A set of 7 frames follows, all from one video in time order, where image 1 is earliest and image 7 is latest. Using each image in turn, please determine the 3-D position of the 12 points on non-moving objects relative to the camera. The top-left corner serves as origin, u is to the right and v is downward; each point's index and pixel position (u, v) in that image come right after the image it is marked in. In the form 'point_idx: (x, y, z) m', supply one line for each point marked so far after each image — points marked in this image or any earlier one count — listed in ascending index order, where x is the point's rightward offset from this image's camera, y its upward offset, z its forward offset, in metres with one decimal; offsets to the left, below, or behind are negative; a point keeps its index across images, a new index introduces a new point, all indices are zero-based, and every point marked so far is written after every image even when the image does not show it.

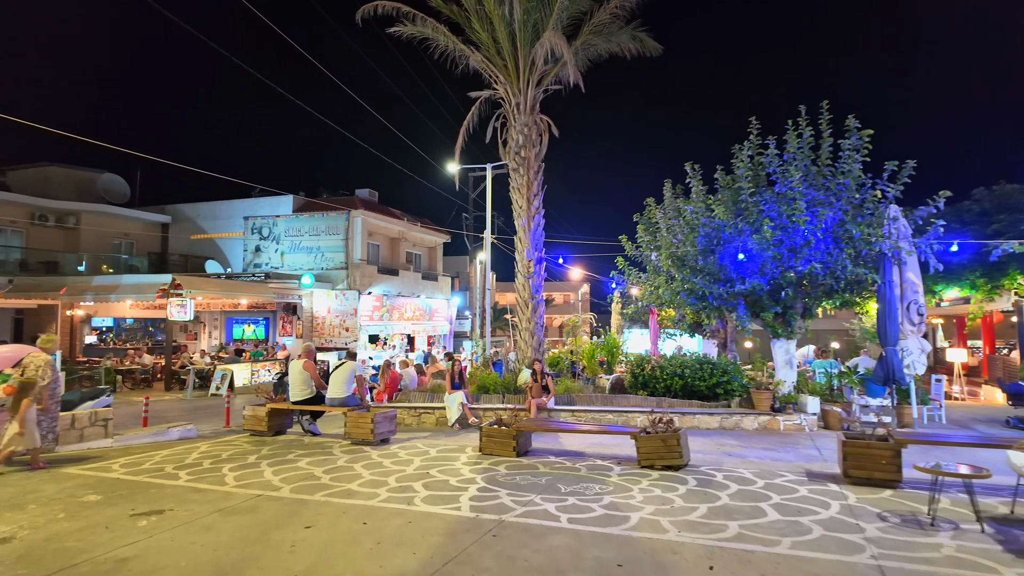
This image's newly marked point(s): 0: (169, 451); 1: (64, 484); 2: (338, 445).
0: (-5.1, -2.5, +8.9) m
1: (-5.3, -2.3, +6.9) m
2: (-2.7, -2.4, +9.2) m
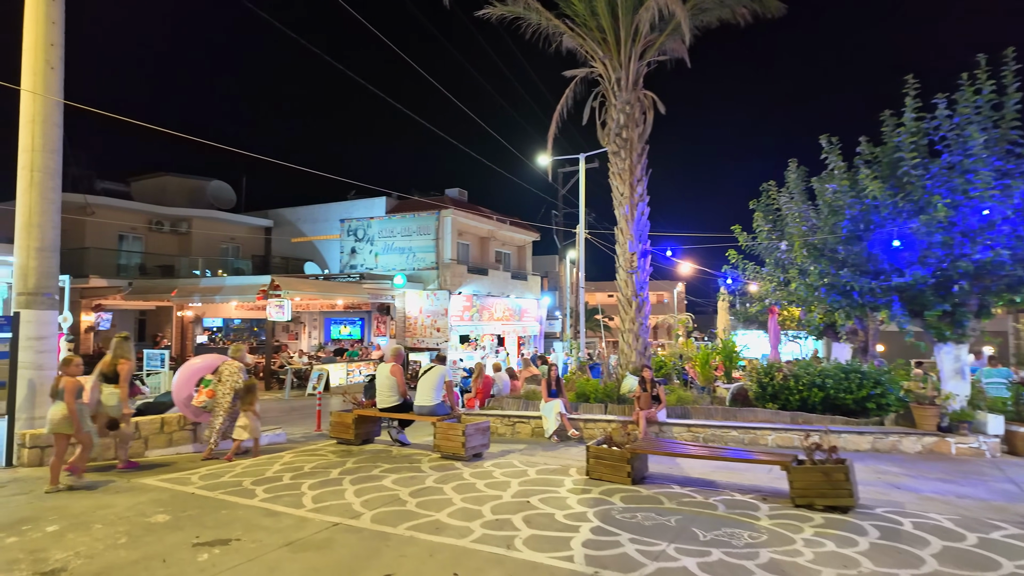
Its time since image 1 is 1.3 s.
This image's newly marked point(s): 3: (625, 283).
0: (-3.6, -2.4, +8.3) m
1: (-4.0, -2.3, +6.4) m
2: (-1.2, -2.4, +8.2) m
3: (+2.4, +0.1, +12.3) m
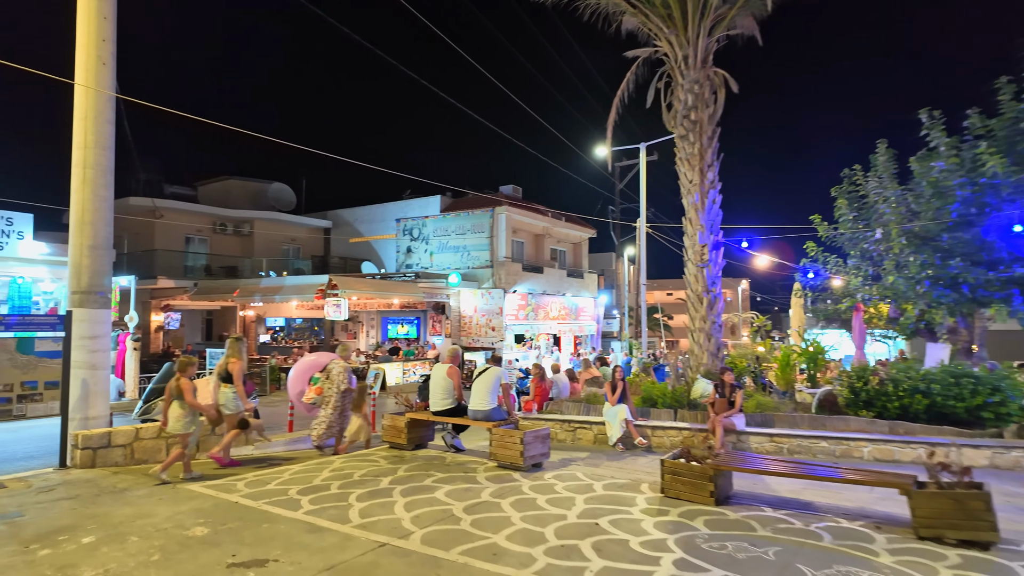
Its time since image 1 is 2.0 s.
0: (-2.8, -2.4, +7.9) m
1: (-3.4, -2.2, +6.0) m
2: (-0.4, -2.3, +7.6) m
3: (+3.6, +0.2, +11.3) m
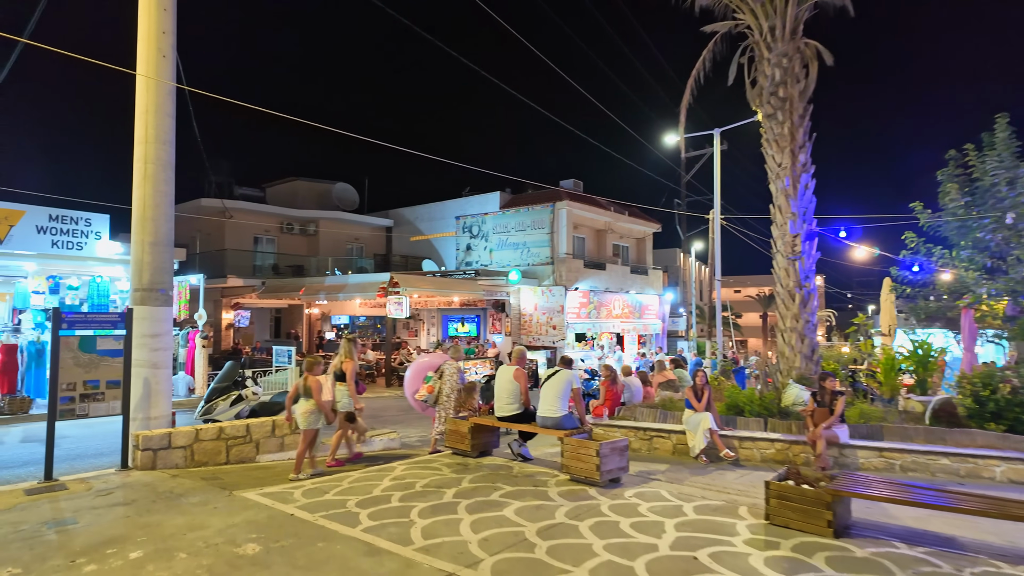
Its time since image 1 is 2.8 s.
0: (-1.9, -2.3, +7.5) m
1: (-2.7, -2.2, +5.6) m
2: (+0.5, -2.3, +6.9) m
3: (+4.8, +0.3, +10.2) m
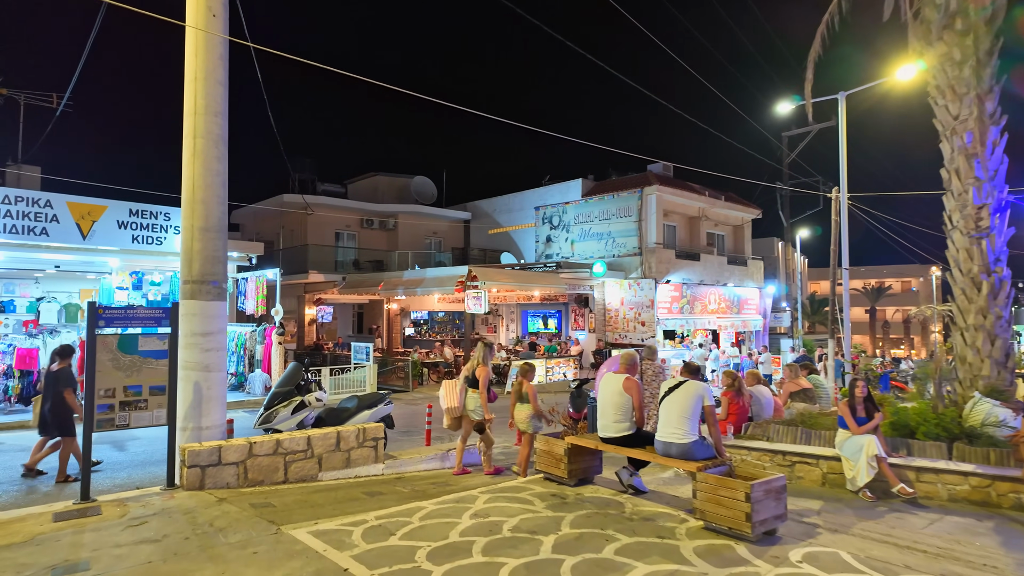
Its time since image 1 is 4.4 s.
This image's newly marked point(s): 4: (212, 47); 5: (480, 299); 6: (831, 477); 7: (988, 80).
0: (-0.8, -2.2, +6.1) m
1: (-1.8, -2.1, +4.4) m
2: (+1.5, -2.1, +5.2) m
3: (+6.2, +0.5, +8.0) m
4: (-3.8, +3.0, +7.3) m
5: (-1.1, -0.3, +19.3) m
6: (+3.9, -2.3, +7.1) m
7: (+6.5, +2.8, +8.0) m
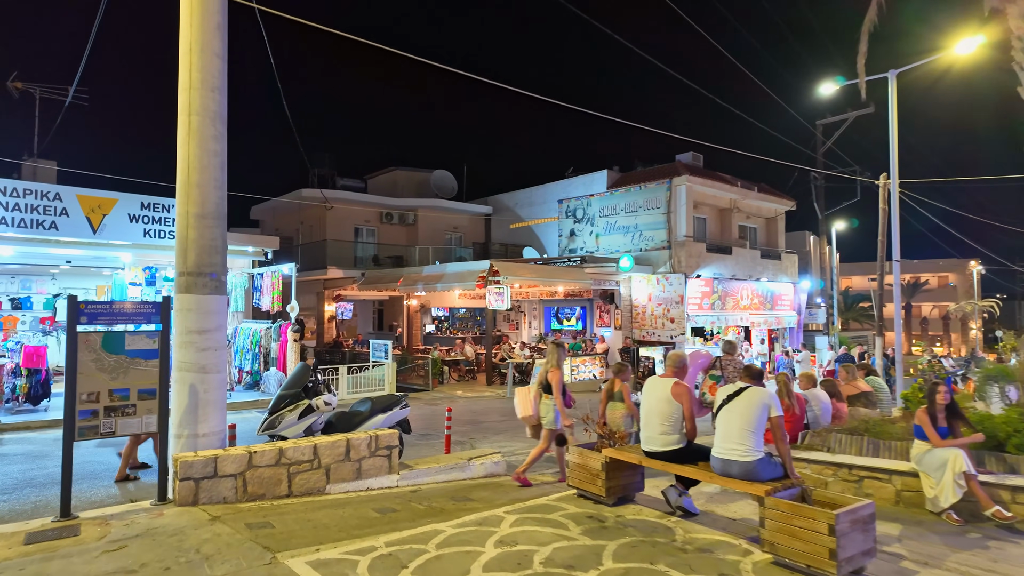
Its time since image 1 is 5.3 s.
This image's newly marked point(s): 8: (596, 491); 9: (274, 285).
0: (-0.5, -2.1, +5.3) m
1: (-1.6, -2.0, +3.6) m
2: (+1.8, -2.1, +4.4) m
3: (+6.5, +0.6, +6.9) m
4: (-3.4, +3.1, +6.6) m
5: (-0.3, -0.2, +18.6) m
6: (+4.2, -2.2, +6.2) m
7: (+6.8, +2.9, +6.9) m
8: (+0.8, -2.0, +5.7) m
9: (-6.6, +0.1, +16.3) m
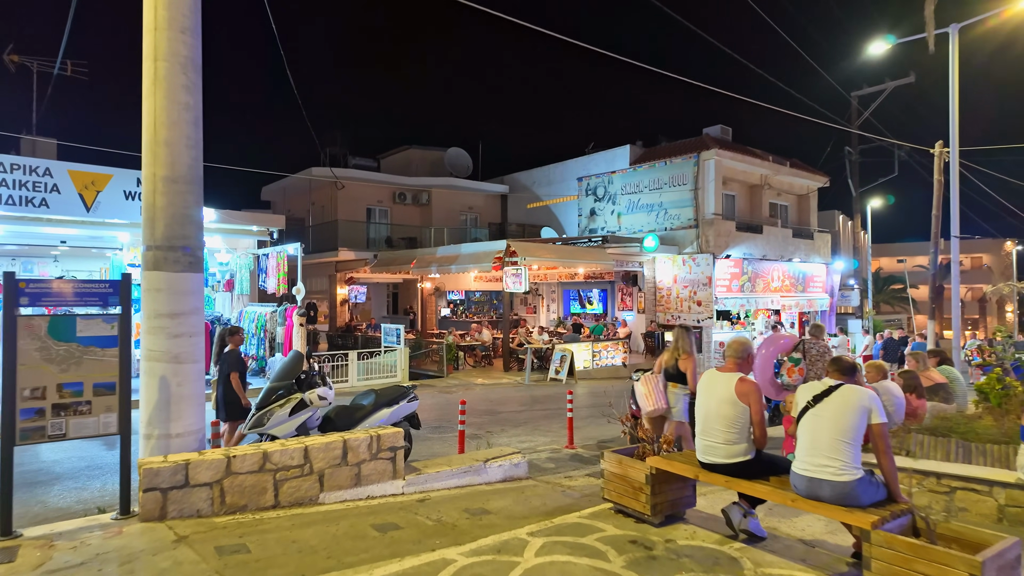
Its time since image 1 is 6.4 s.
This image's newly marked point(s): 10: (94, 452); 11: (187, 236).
0: (-0.3, -1.9, +4.4) m
1: (-1.4, -1.9, +2.7) m
2: (+1.9, -1.9, +3.4) m
3: (+6.7, +0.8, +5.7) m
4: (-3.2, +3.3, +5.6) m
5: (+0.2, +0.4, +17.5) m
6: (+4.4, -2.0, +5.1) m
7: (+7.0, +3.2, +5.6) m
8: (+1.0, -1.8, +4.7) m
9: (-6.1, +0.6, +15.4) m
10: (-5.9, -2.3, +8.2) m
11: (-3.1, +0.5, +5.6) m
